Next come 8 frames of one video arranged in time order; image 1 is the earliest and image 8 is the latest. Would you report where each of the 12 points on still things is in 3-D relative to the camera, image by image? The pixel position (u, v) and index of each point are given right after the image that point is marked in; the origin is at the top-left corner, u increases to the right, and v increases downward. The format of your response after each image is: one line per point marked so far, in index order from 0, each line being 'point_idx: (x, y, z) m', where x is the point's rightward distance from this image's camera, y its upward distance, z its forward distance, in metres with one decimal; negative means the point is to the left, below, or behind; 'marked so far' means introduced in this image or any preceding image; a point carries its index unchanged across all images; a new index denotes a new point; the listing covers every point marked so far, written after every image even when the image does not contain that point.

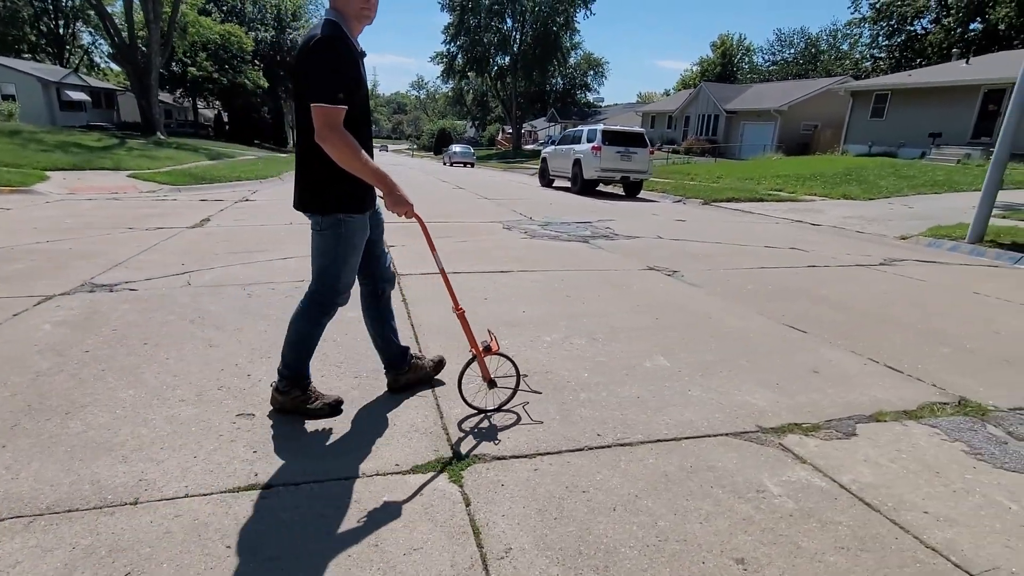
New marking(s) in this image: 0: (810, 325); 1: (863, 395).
0: (+2.4, -0.3, +4.3) m
1: (+1.9, -0.6, +2.9) m
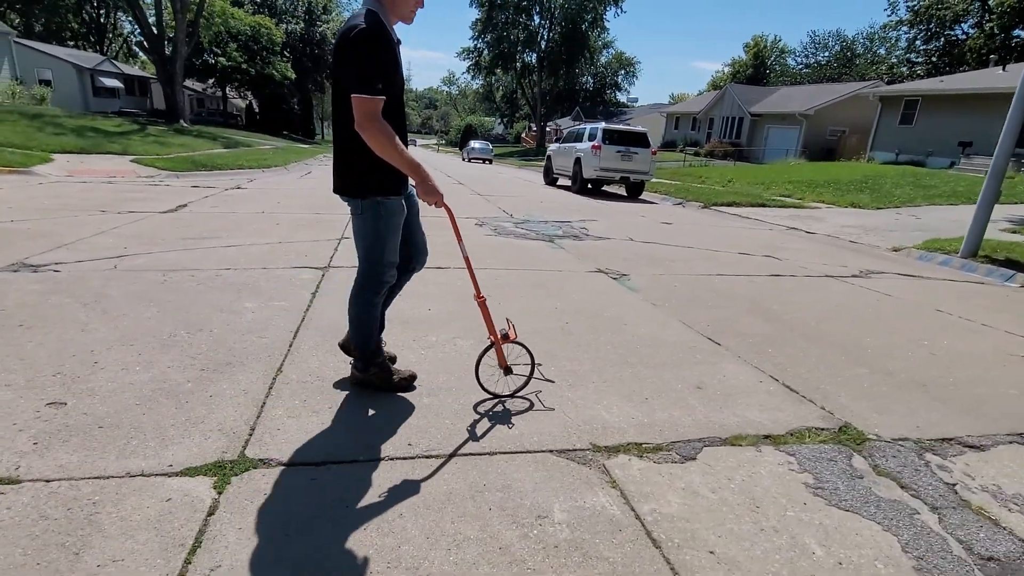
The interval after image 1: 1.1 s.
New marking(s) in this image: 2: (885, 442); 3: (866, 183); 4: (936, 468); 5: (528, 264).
0: (+1.6, -0.4, +4.0) m
1: (+1.1, -0.6, +2.7) m
2: (+1.8, -0.7, +2.6) m
3: (+11.6, +3.4, +17.7) m
4: (+1.8, -0.8, +2.4) m
5: (+0.2, +0.3, +6.2) m
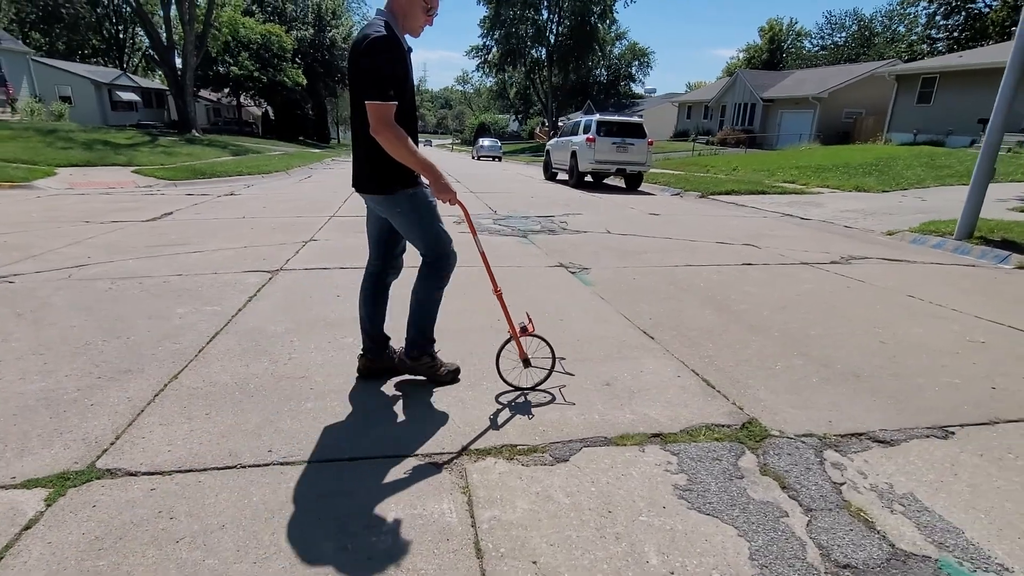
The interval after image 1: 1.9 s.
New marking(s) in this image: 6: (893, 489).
0: (+1.1, -0.3, +3.9) m
1: (+0.6, -0.6, +2.6) m
2: (+1.2, -0.7, +2.4) m
3: (+11.6, +3.9, +17.1) m
4: (+1.3, -0.7, +2.2) m
5: (-0.2, +0.3, +6.1) m
6: (+1.4, -0.8, +2.1) m
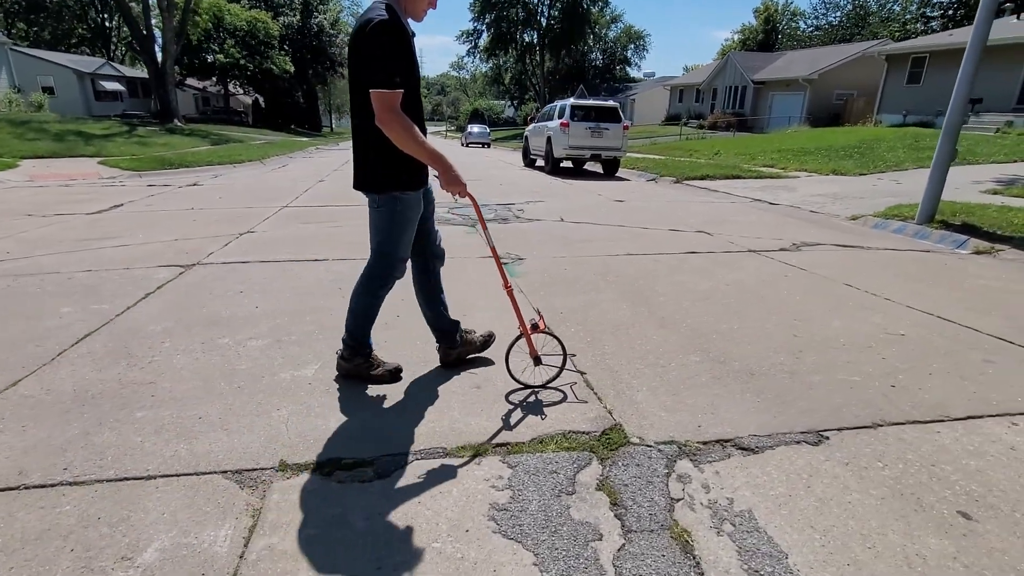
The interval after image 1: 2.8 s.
0: (+0.4, -0.2, +3.7) m
1: (-0.1, -0.6, +2.4) m
2: (+0.6, -0.7, +2.3) m
3: (+10.8, +4.4, +16.8) m
4: (+0.6, -0.7, +2.0) m
5: (-0.9, +0.4, +5.9) m
6: (+0.8, -0.8, +1.9) m
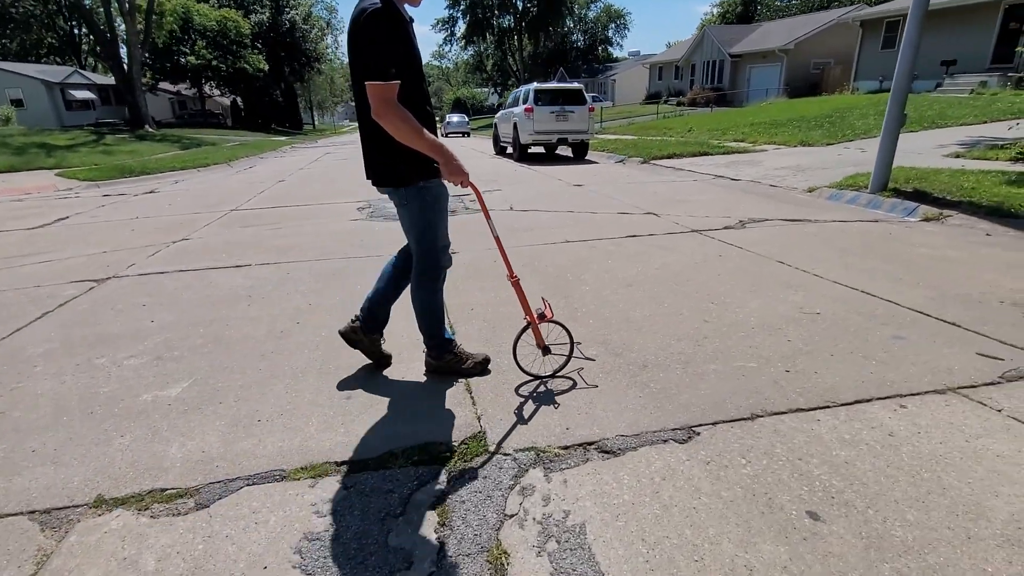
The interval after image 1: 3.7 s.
0: (-0.2, -0.2, +3.5) m
1: (-0.7, -0.6, +2.3) m
2: (0.0, -0.6, +2.1) m
3: (+9.8, +5.3, +16.6) m
4: (0.0, -0.7, +1.9) m
5: (-1.6, +0.4, +5.7) m
6: (+0.2, -0.7, +1.7) m
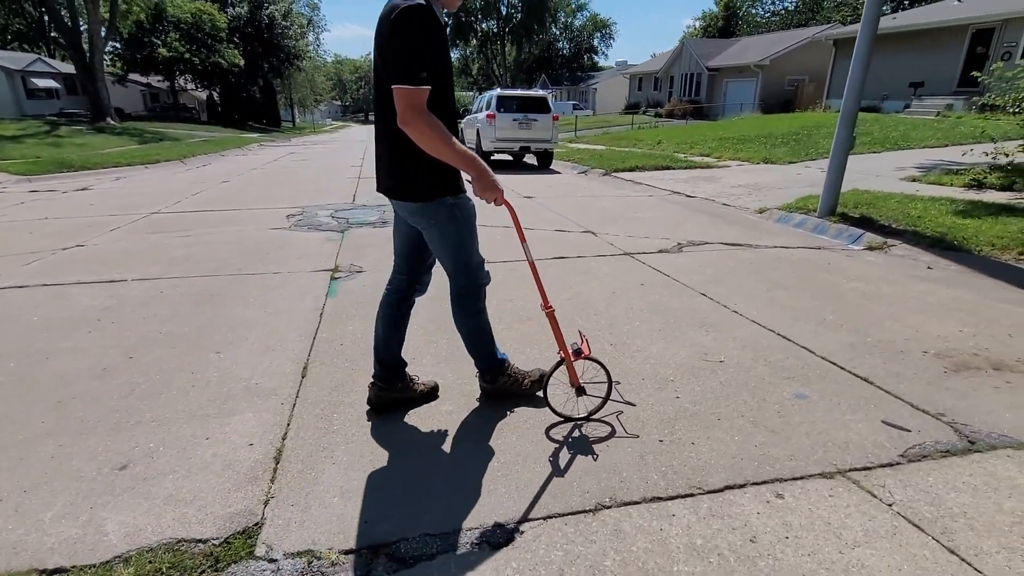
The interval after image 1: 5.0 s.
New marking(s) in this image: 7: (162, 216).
0: (-0.9, -0.4, +3.1) m
1: (-1.5, -0.8, +1.8) m
2: (-0.8, -0.8, +1.7) m
3: (+8.8, +4.7, +16.5) m
4: (-0.7, -0.9, +1.4) m
5: (-2.4, +0.2, +5.2) m
6: (-0.5, -0.9, +1.3) m
7: (-5.0, +1.1, +7.8) m
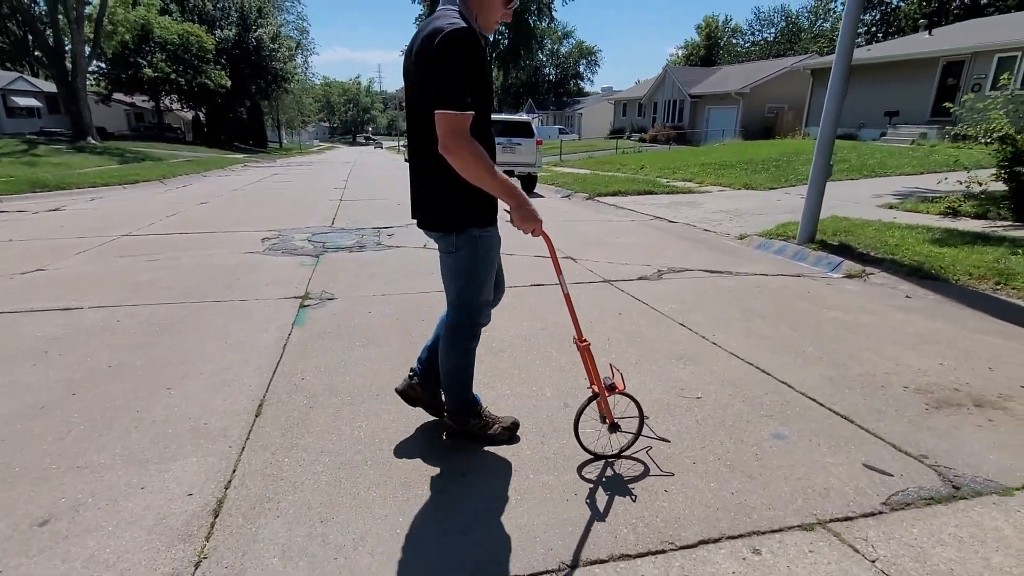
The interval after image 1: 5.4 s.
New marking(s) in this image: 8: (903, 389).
0: (-1.1, -0.6, +2.9) m
1: (-1.6, -0.9, +1.6) m
2: (-0.9, -1.0, +1.5) m
3: (+8.3, +4.0, +16.8) m
4: (-0.8, -1.0, +1.3) m
5: (-2.7, 0.0, +5.0) m
6: (-0.7, -1.0, +1.1) m
7: (-5.2, +0.7, +7.6) m
8: (+2.2, -0.6, +3.0) m
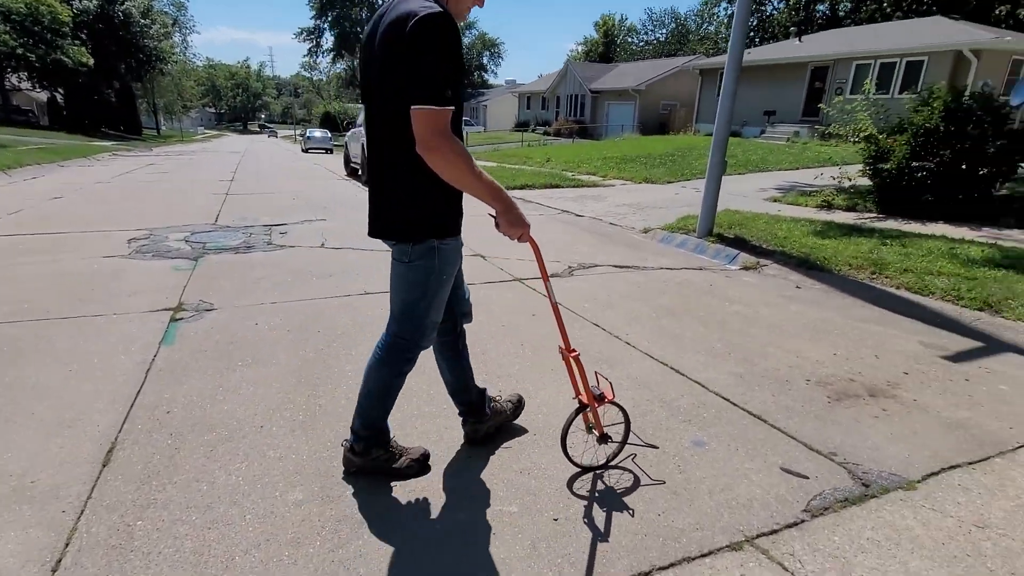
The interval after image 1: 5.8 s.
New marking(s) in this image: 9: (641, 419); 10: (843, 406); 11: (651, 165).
0: (-1.5, -0.7, +2.4) m
1: (-1.8, -1.0, +1.1) m
2: (-1.1, -1.0, +1.1) m
3: (+5.3, +4.3, +17.6) m
4: (-1.0, -1.1, +0.9) m
5: (-3.4, -0.1, +4.3) m
6: (-0.8, -1.1, +0.8) m
7: (-6.4, +0.6, +6.4) m
8: (+1.7, -0.5, +3.1) m
9: (+0.6, -0.6, +2.7) m
10: (+1.8, -0.6, +2.9) m
11: (+4.0, +3.6, +15.9) m
